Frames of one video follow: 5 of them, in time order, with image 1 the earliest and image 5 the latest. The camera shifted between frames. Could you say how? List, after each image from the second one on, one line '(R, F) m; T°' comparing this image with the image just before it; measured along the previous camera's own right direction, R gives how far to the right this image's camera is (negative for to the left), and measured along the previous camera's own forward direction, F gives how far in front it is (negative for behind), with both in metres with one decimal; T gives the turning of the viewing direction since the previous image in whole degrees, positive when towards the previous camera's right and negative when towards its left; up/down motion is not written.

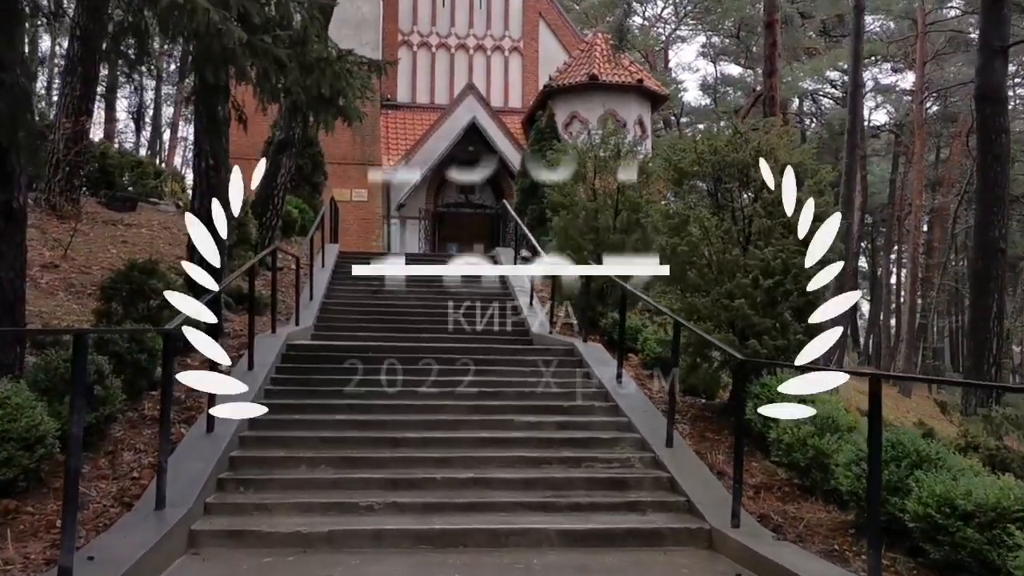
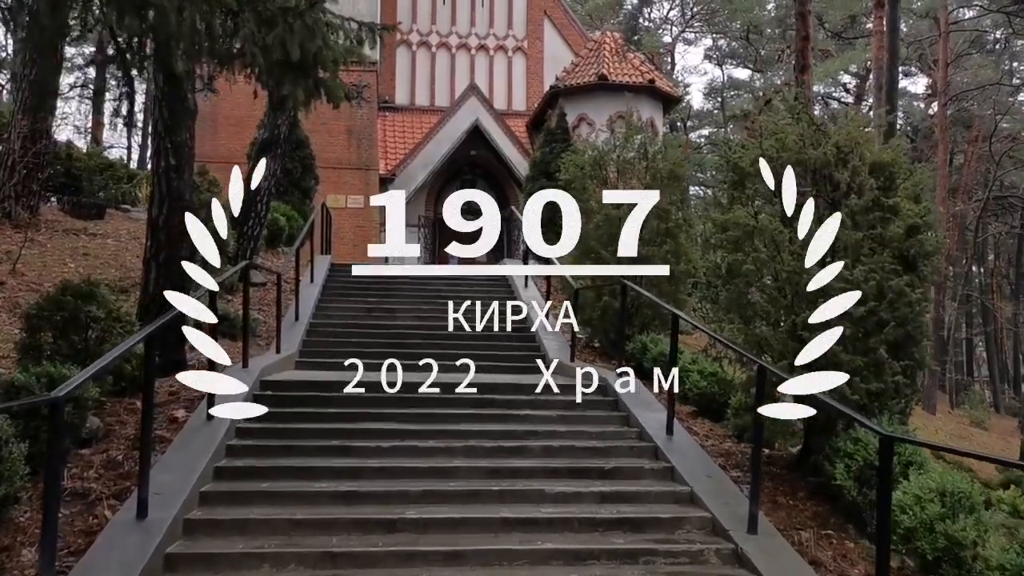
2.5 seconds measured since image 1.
(-0.2, +1.5) m; 0°
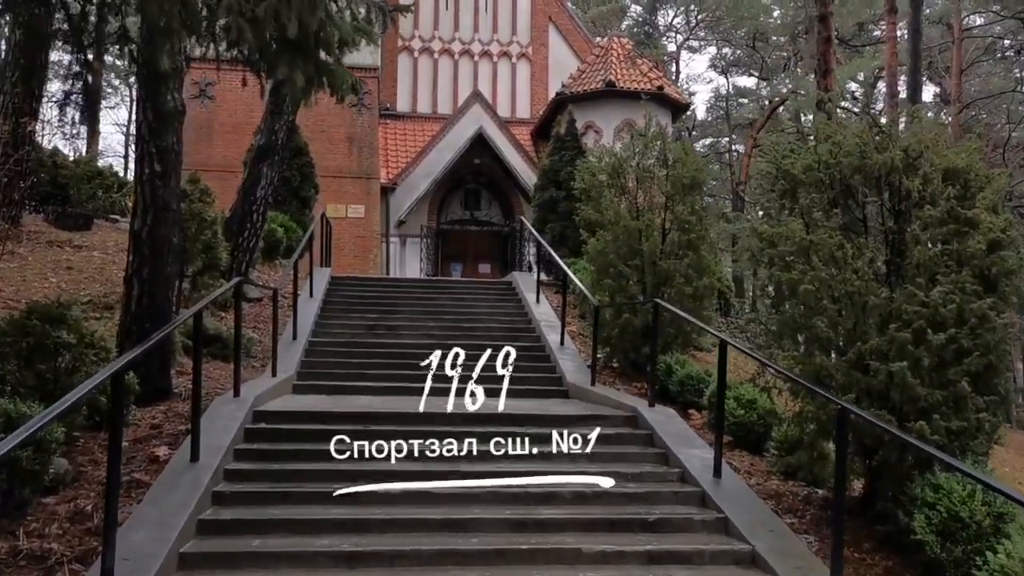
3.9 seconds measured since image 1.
(-0.1, +0.7) m; 0°
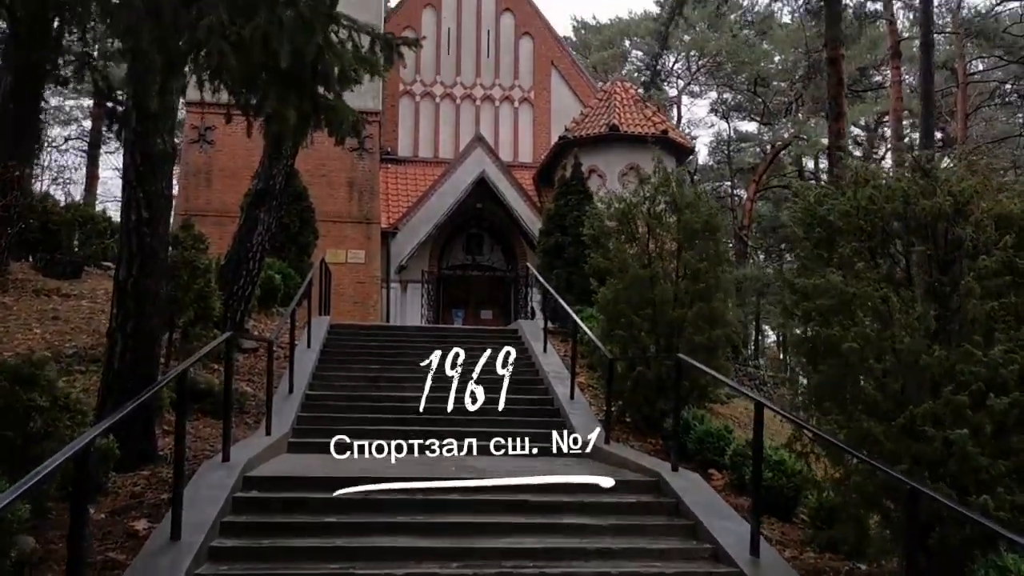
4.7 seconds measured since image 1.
(-0.1, +0.5) m; 0°
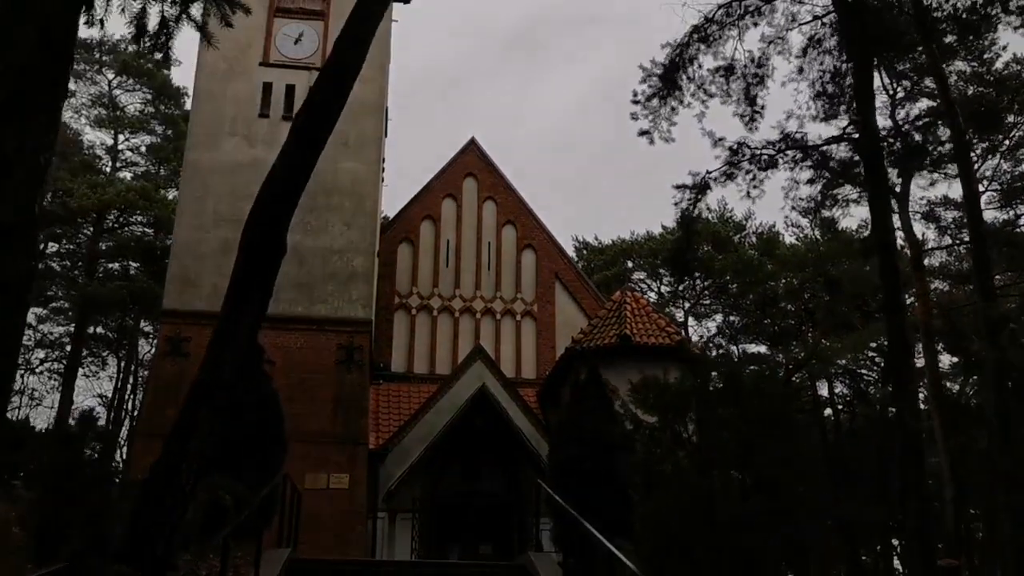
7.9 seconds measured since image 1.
(-0.1, +2.3) m; 0°
